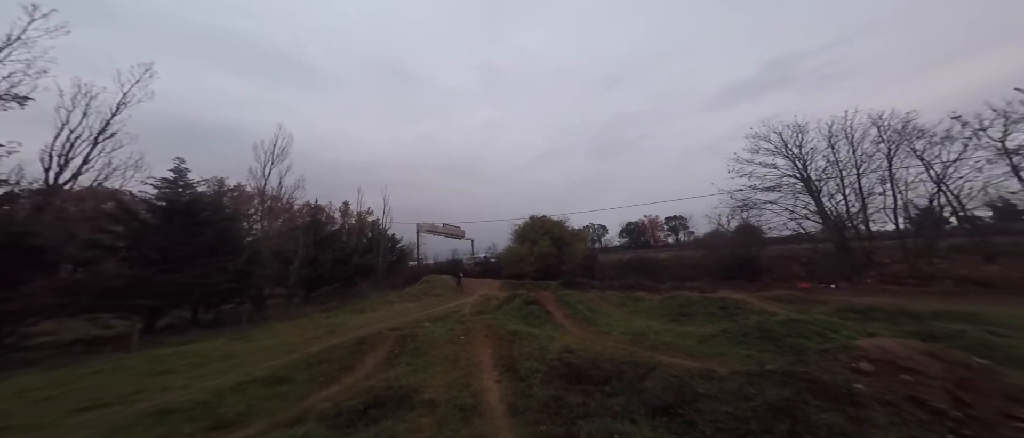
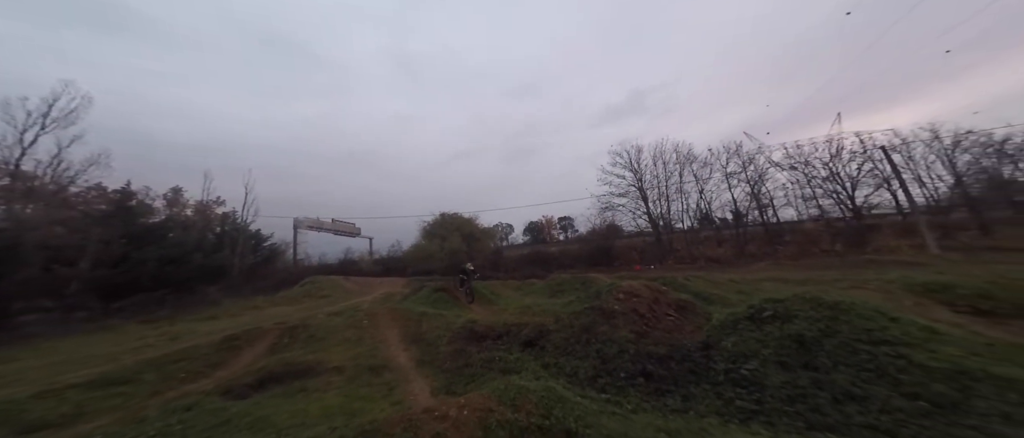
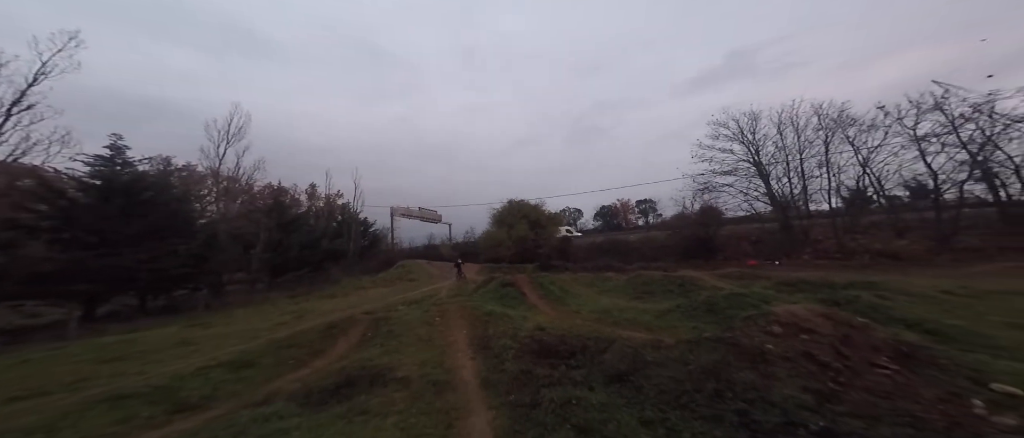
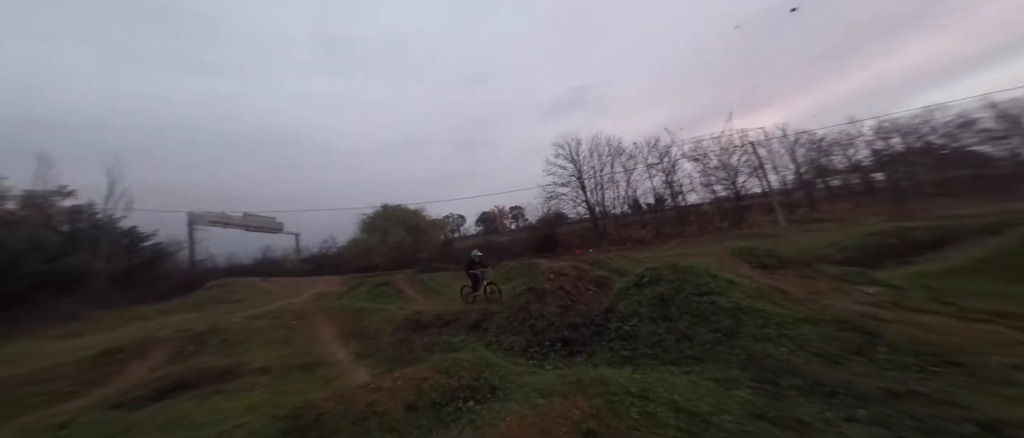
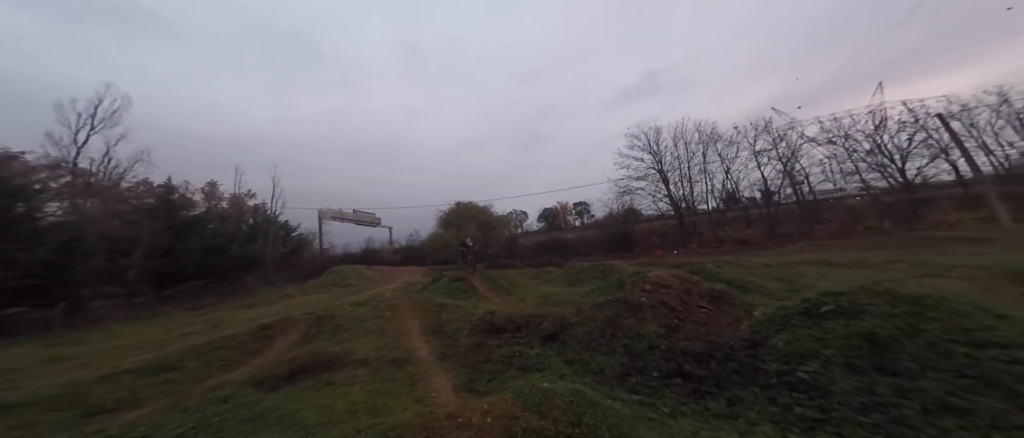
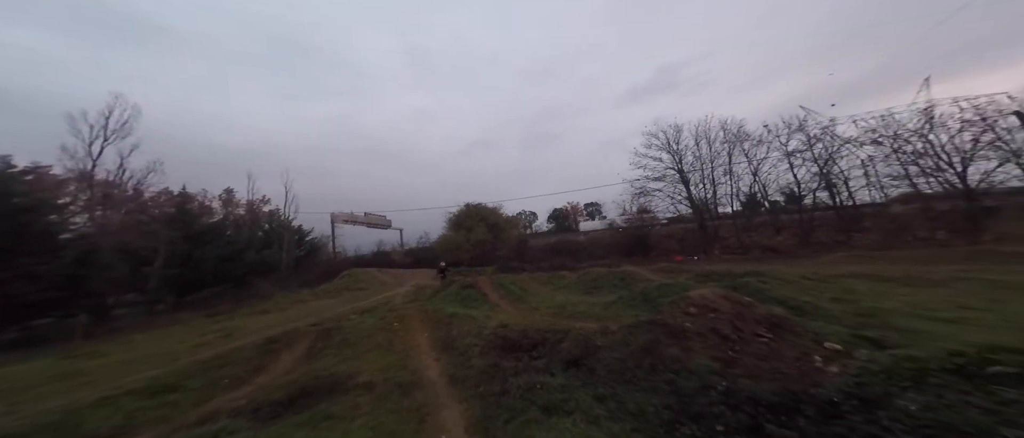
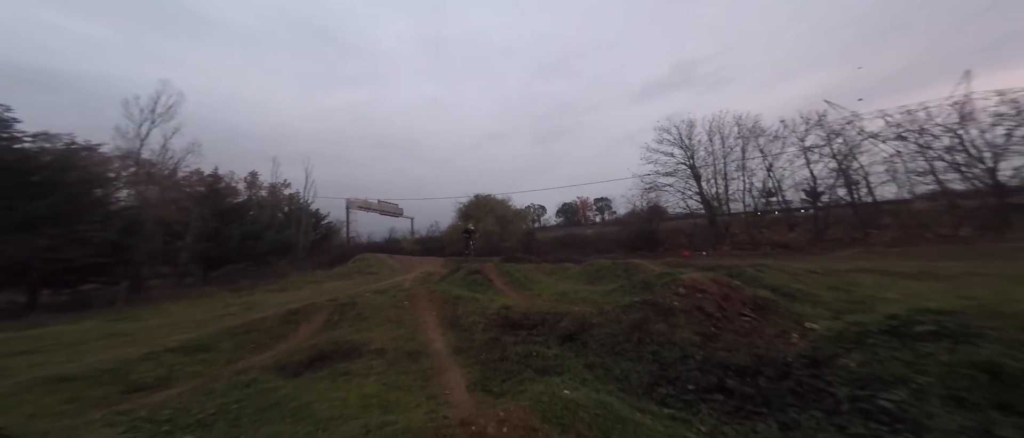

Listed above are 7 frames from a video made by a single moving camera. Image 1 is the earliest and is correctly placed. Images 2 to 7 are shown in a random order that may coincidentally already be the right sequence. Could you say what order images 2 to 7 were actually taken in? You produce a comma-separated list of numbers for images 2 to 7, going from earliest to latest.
3, 6, 7, 5, 2, 4
